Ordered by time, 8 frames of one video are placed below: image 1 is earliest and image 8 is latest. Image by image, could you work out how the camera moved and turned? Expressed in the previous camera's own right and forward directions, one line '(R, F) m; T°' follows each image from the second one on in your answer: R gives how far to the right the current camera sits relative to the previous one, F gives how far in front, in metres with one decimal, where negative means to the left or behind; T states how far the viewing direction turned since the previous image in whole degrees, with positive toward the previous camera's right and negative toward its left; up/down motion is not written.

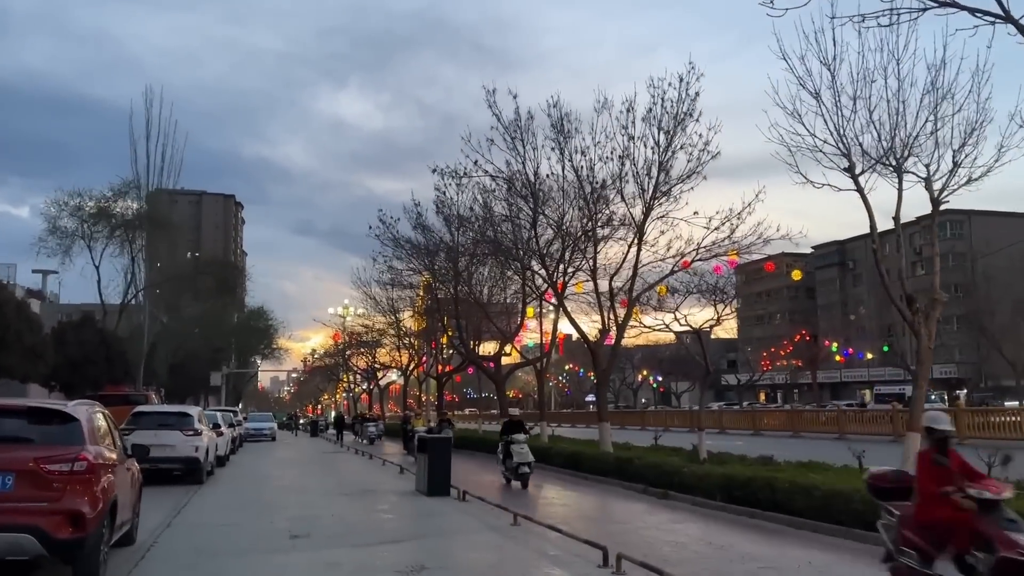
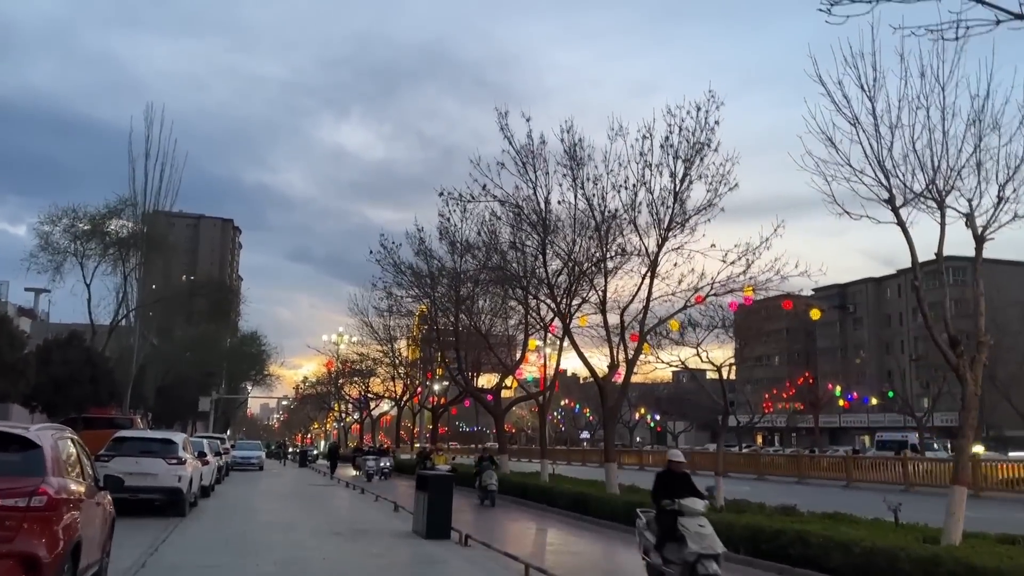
(-0.3, +1.0) m; 0°
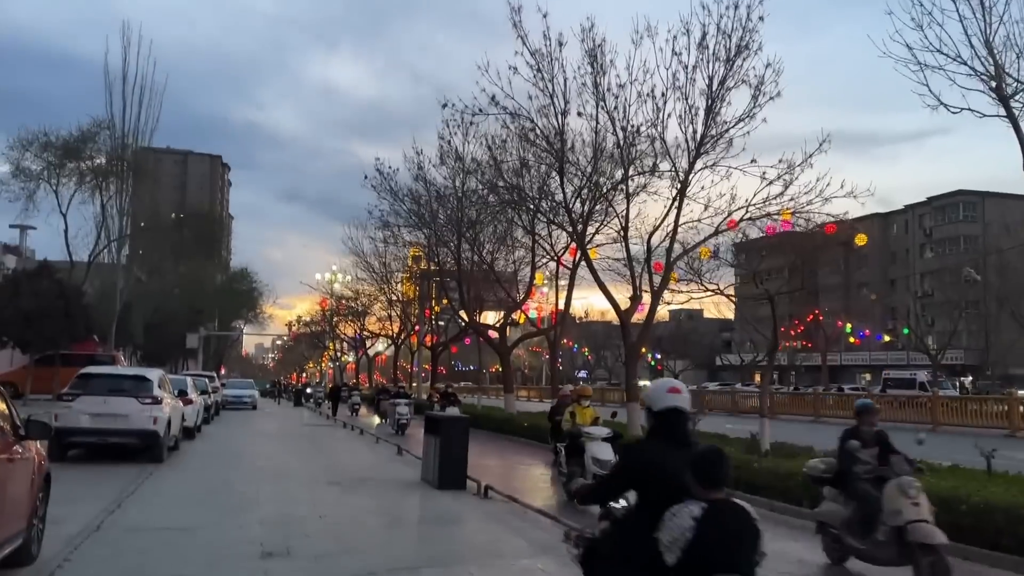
(-0.5, +2.2) m; 0°
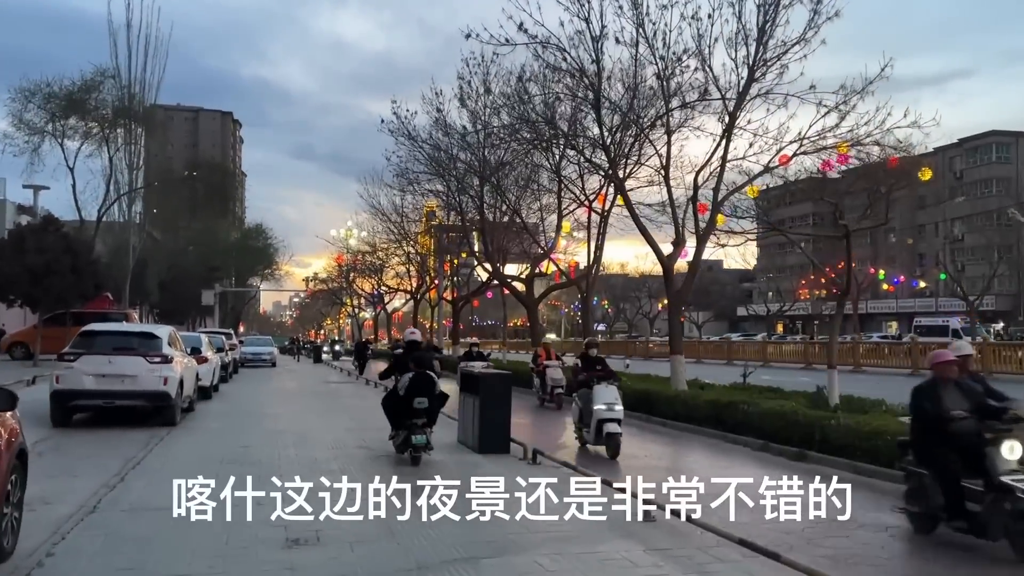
(-0.4, +1.4) m; -1°
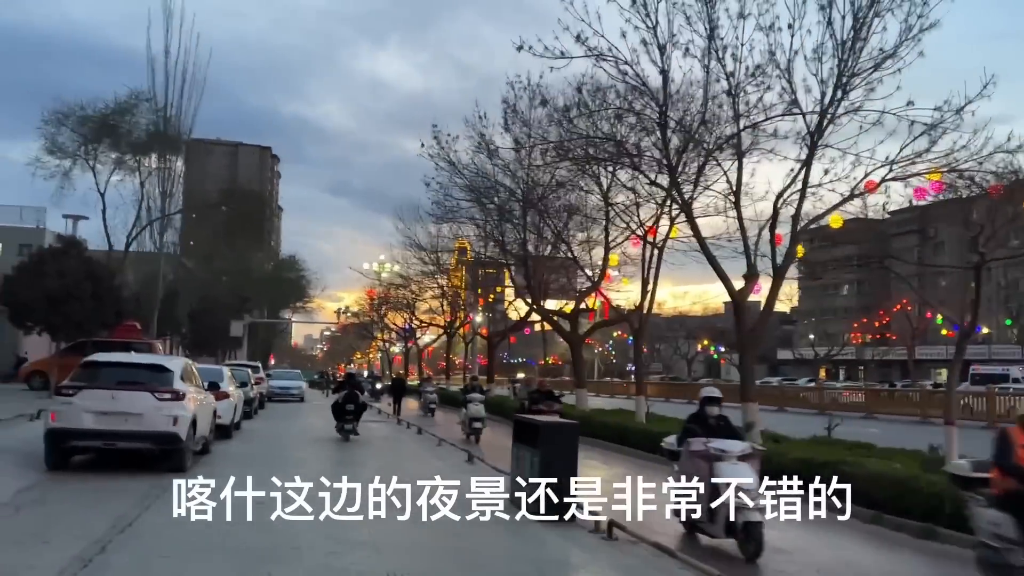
(-0.5, +1.8) m; -2°
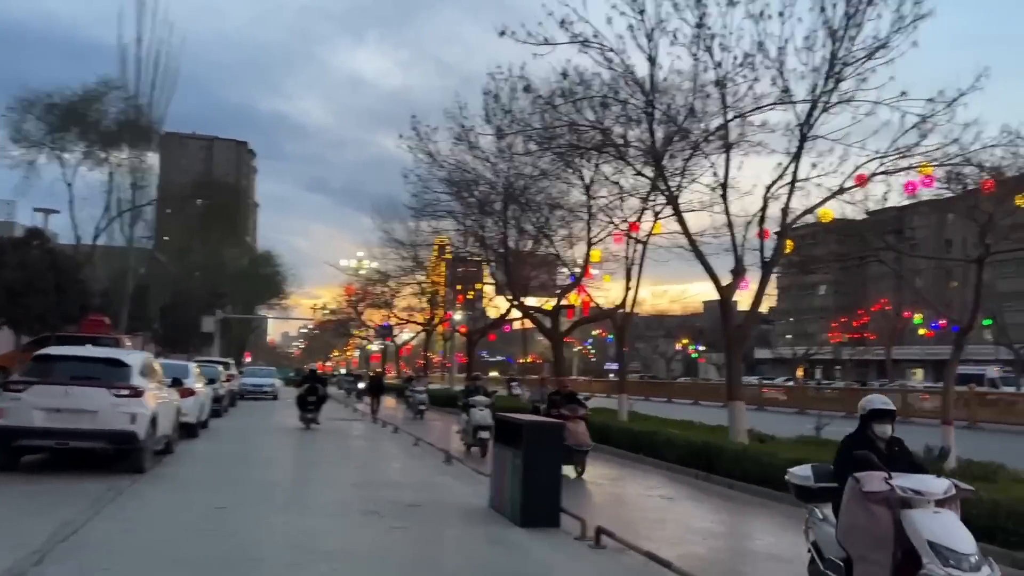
(0.0, +0.6) m; +1°
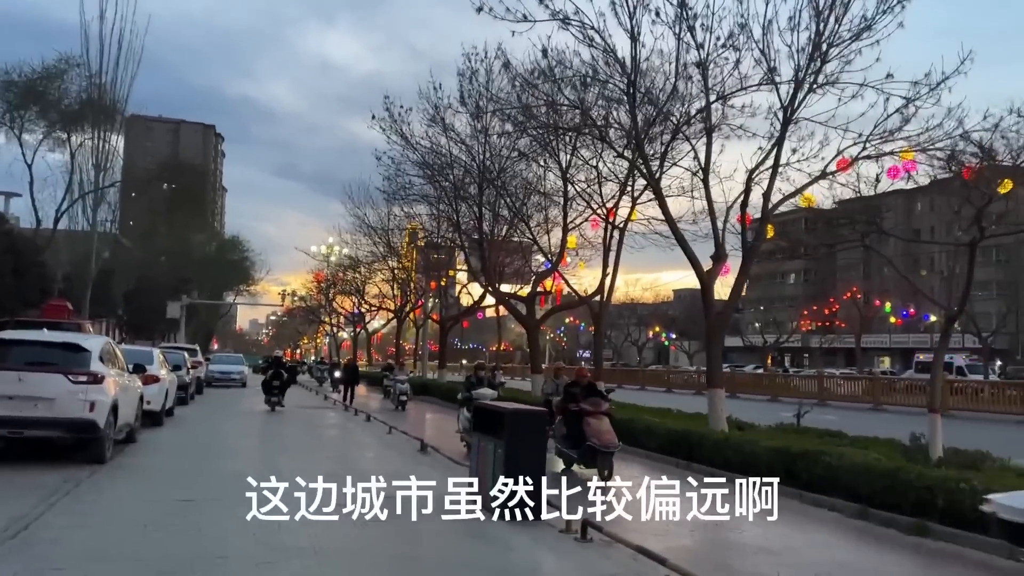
(-0.1, +0.4) m; +2°
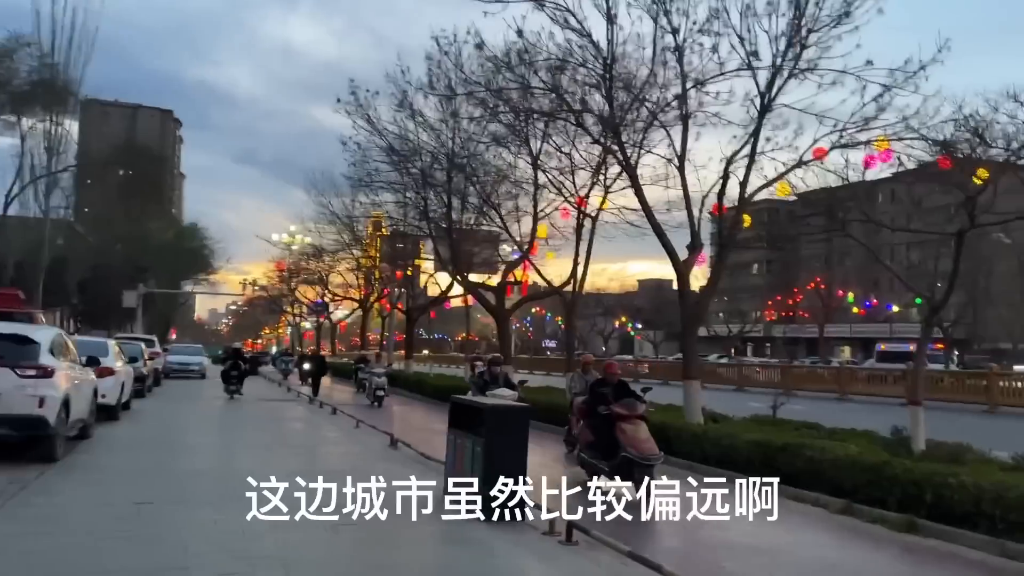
(-0.2, +0.4) m; +2°
